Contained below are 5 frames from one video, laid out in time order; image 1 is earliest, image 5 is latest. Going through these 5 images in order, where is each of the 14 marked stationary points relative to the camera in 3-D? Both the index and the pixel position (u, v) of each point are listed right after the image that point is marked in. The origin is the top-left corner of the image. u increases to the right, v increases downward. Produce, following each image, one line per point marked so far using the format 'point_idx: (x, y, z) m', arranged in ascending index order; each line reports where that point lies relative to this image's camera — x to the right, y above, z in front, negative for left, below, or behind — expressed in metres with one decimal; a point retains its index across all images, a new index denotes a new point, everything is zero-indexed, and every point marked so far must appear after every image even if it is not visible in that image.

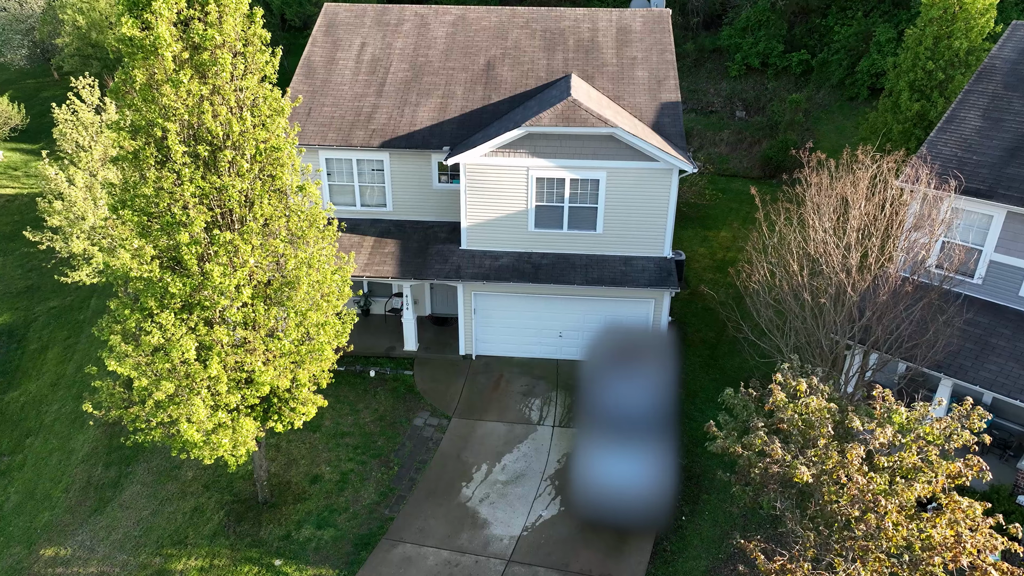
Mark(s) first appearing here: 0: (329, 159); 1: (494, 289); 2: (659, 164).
0: (-4.7, +3.3, +17.6) m
1: (-0.4, 0.0, +16.8) m
2: (+3.3, +2.8, +15.7) m
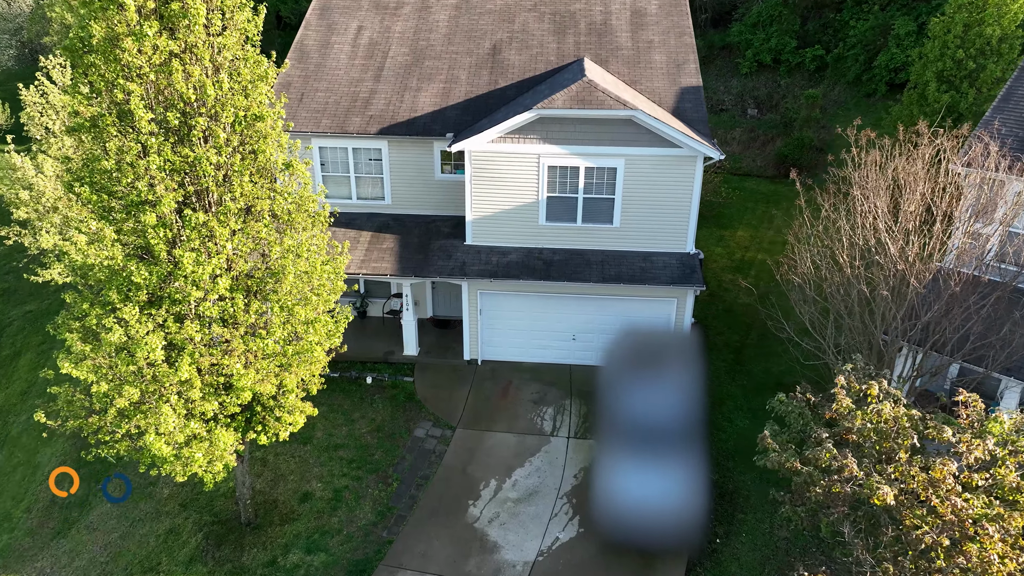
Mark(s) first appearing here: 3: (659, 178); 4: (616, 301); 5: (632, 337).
0: (-4.5, +3.3, +16.3) m
1: (-0.2, 0.0, +15.5) m
2: (+3.5, +2.9, +14.4) m
3: (+3.1, +2.3, +14.7) m
4: (+2.3, -0.3, +15.4) m
5: (+2.8, -1.1, +15.9) m
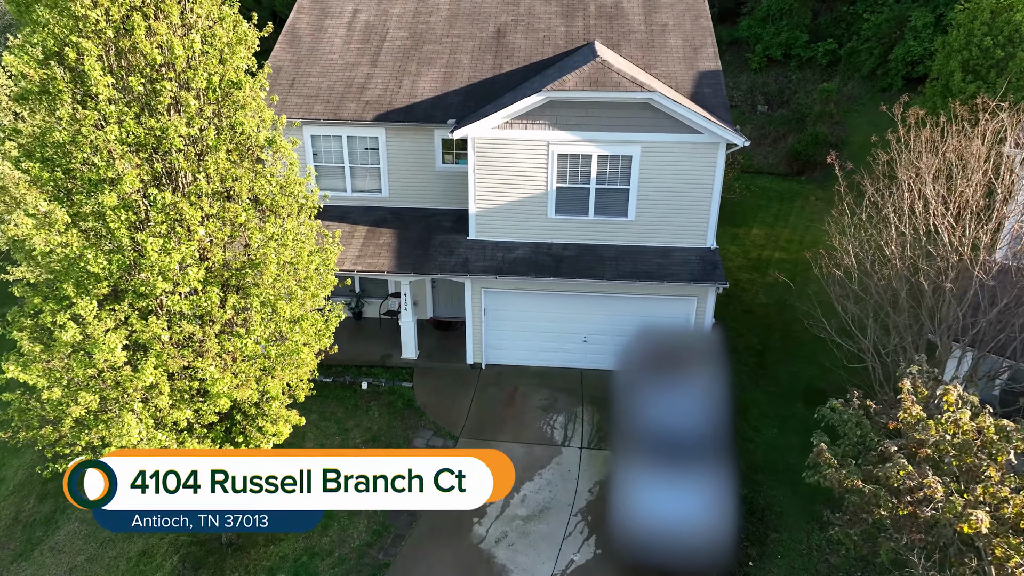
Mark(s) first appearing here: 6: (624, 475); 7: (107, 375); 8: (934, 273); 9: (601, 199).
0: (-4.3, +3.3, +15.2) m
1: (-0.1, +0.1, +14.3) m
2: (+3.7, +2.9, +13.3) m
3: (+3.3, +2.4, +13.6) m
4: (+2.5, -0.2, +14.3) m
5: (+2.9, -1.1, +14.8) m
6: (+1.9, -3.2, +11.9) m
7: (-4.6, -1.0, +7.8) m
8: (+5.7, +0.2, +9.4) m
9: (+1.8, +1.8, +14.2) m
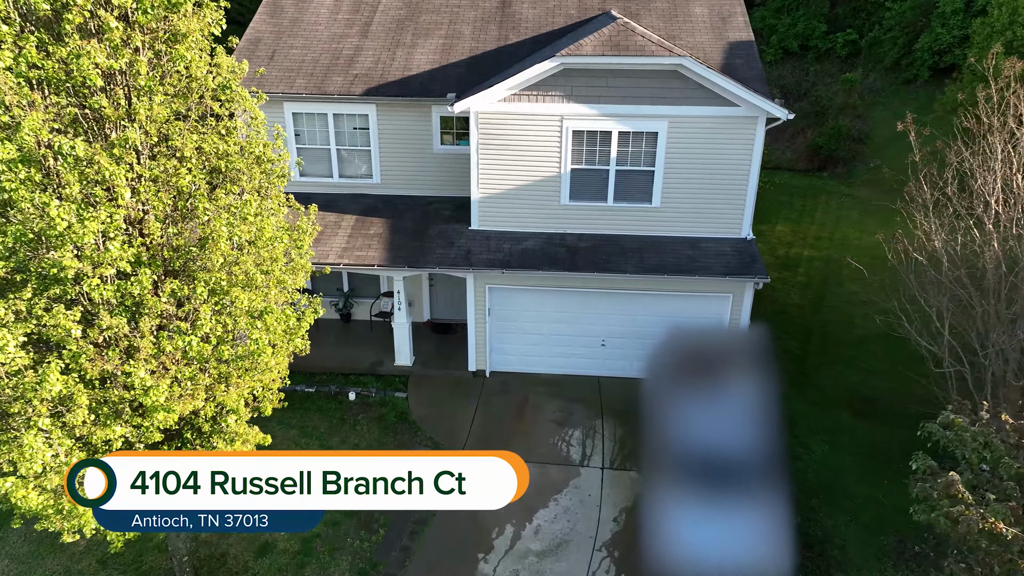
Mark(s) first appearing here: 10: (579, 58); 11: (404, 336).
0: (-4.2, +3.4, +13.4) m
1: (+0.1, +0.1, +12.6) m
2: (+3.8, +3.0, +11.6) m
3: (+3.4, +2.5, +11.9) m
4: (+2.6, -0.2, +12.5) m
5: (+3.1, -1.0, +13.0) m
6: (+2.1, -3.1, +10.1) m
7: (-4.4, -0.8, +6.0) m
8: (+5.9, +0.4, +7.7) m
9: (+2.0, +1.9, +12.4) m
10: (+1.1, +3.7, +11.2) m
11: (-2.1, -0.9, +13.2) m
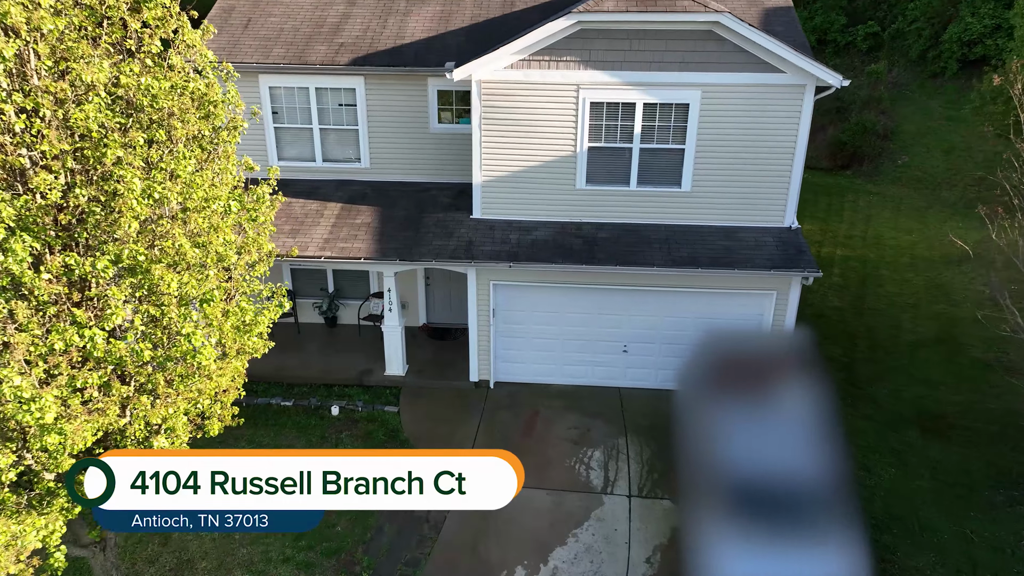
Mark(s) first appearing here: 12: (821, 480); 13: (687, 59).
0: (-4.0, +3.4, +11.8) m
1: (+0.2, +0.2, +10.9) m
2: (+3.9, +3.1, +9.9) m
3: (+3.5, +2.5, +10.3) m
4: (+2.8, -0.1, +10.8) m
5: (+3.2, -1.0, +11.3) m
6: (+2.2, -3.0, +8.3) m
7: (-4.3, -0.7, +4.3) m
8: (+6.0, +0.5, +6.0) m
9: (+2.1, +2.0, +10.8) m
10: (+1.2, +3.8, +9.6) m
11: (-1.9, -0.9, +11.5) m
12: (+4.1, -2.6, +9.0) m
13: (+2.5, +3.3, +10.0) m
